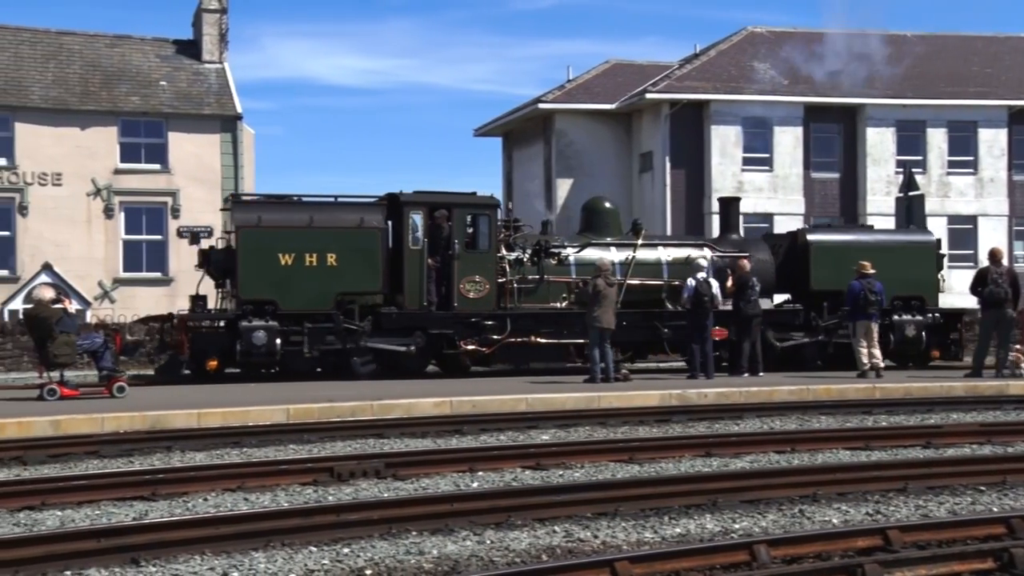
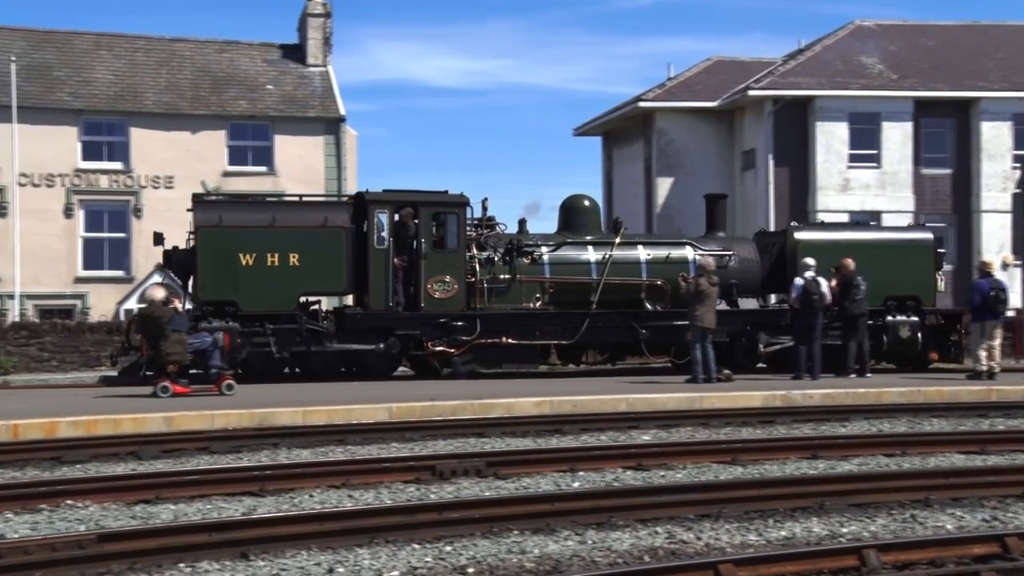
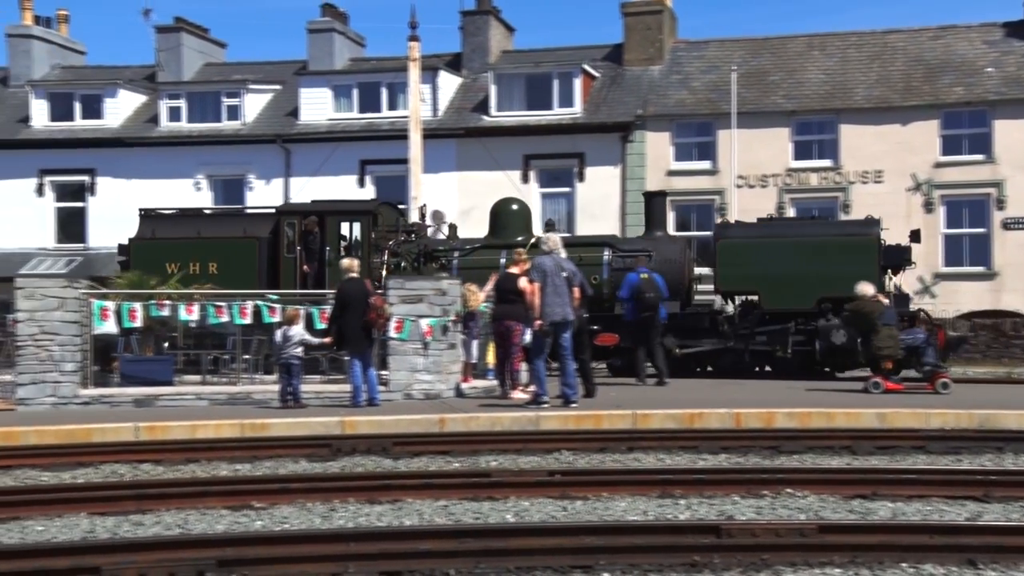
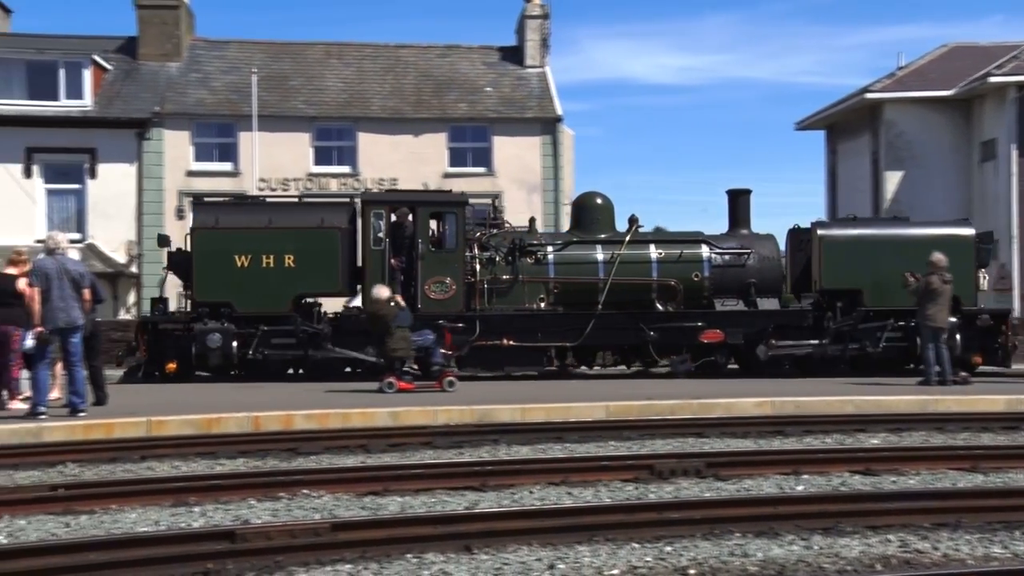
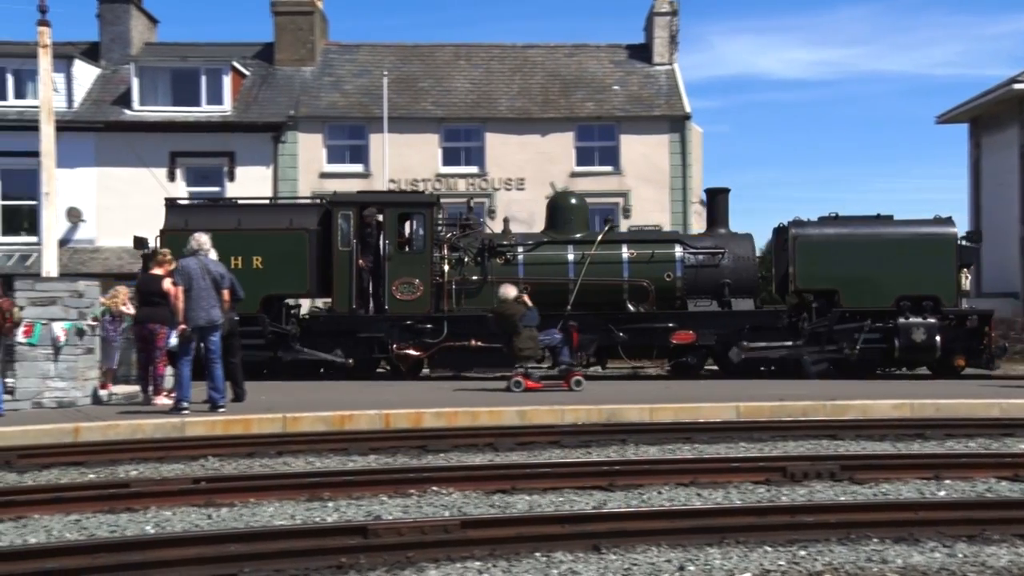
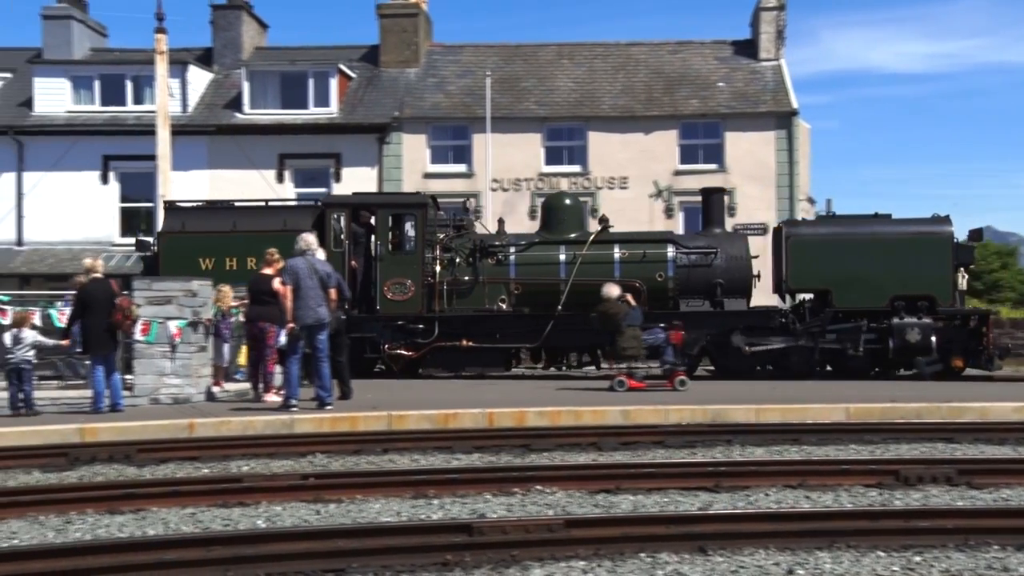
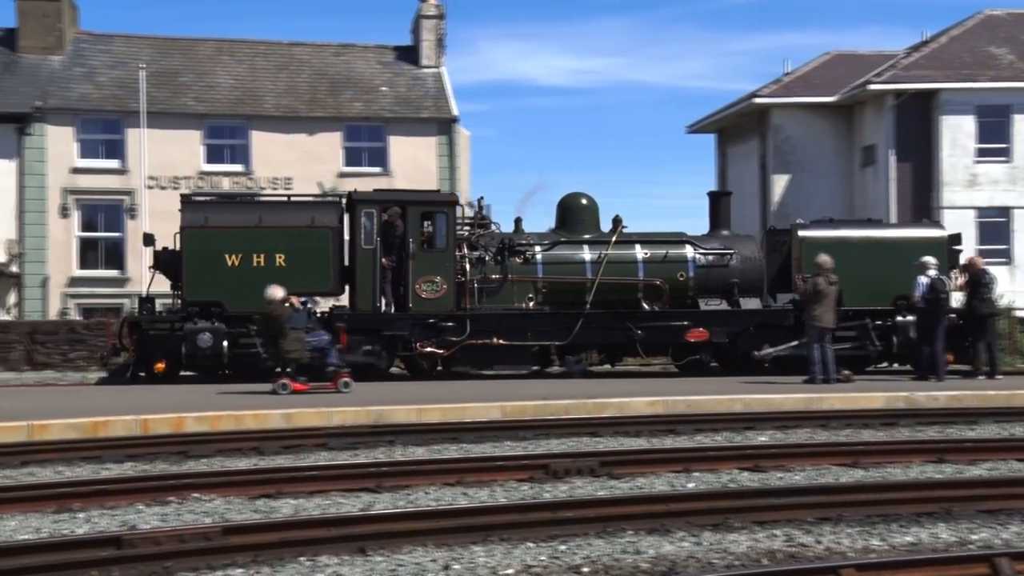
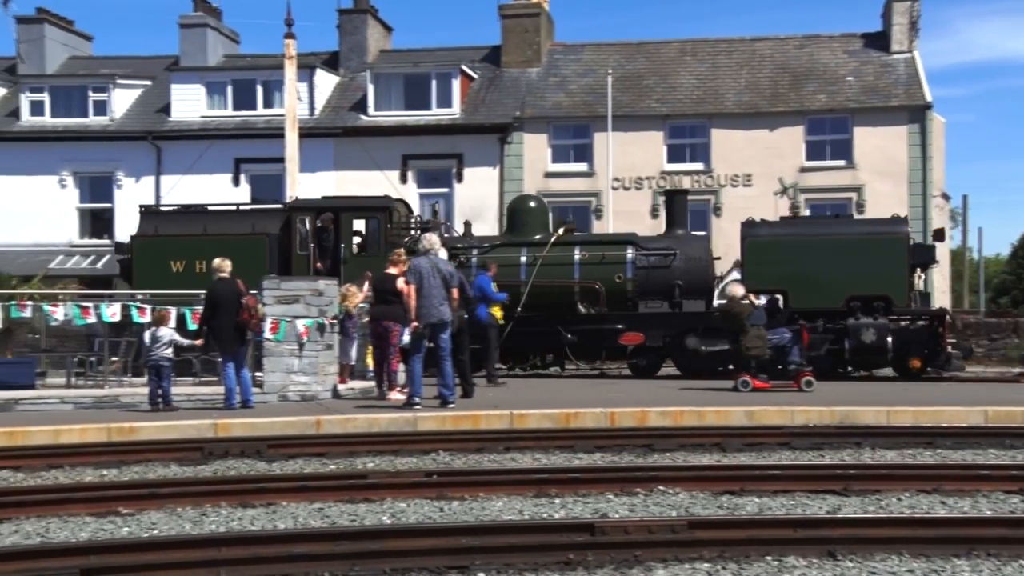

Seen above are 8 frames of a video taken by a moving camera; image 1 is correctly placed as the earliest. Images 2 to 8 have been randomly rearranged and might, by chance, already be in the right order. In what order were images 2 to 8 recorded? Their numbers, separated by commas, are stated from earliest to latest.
2, 7, 4, 5, 6, 8, 3
